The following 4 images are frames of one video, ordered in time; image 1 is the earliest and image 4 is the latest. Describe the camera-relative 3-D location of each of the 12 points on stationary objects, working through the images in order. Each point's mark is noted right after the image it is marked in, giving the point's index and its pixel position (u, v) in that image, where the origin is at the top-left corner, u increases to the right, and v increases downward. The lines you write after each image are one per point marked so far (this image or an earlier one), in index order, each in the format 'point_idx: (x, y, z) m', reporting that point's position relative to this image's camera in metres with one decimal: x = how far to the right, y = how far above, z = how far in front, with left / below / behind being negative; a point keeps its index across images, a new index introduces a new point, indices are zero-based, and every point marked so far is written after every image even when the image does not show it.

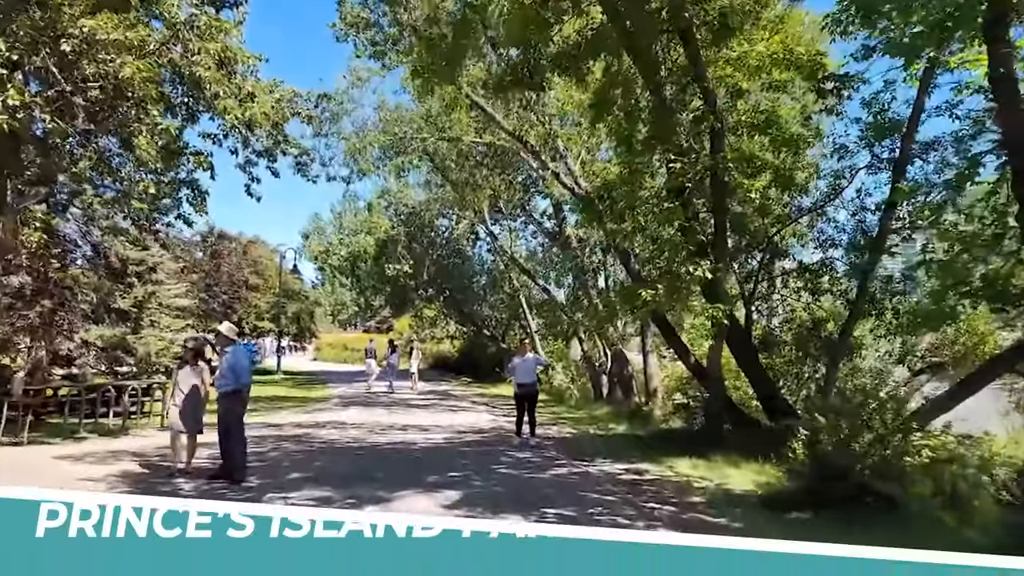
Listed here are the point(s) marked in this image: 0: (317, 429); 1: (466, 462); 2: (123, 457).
0: (-4.6, -3.3, +17.3) m
1: (-0.7, -2.9, +12.1) m
2: (-6.5, -2.8, +12.3) m
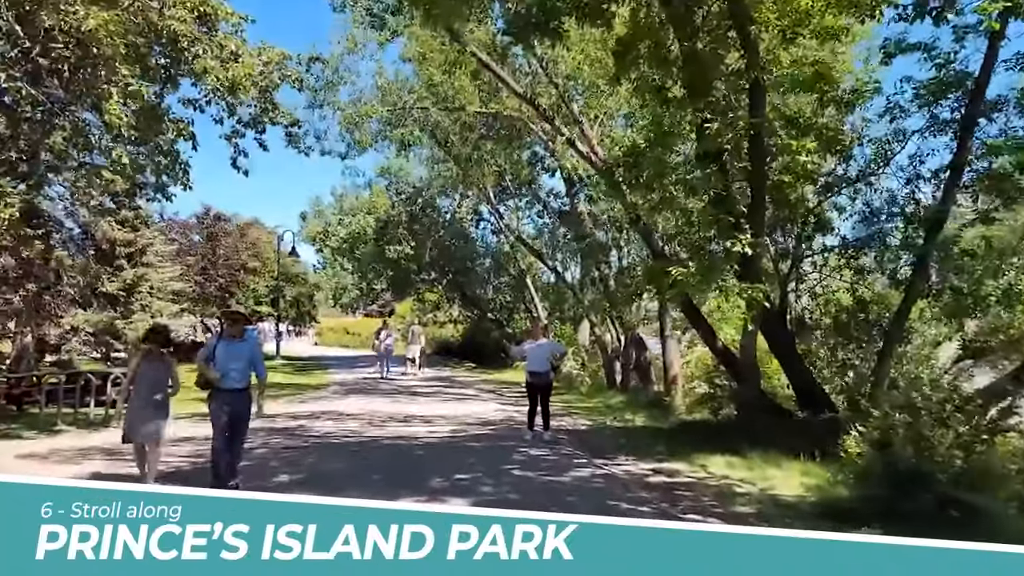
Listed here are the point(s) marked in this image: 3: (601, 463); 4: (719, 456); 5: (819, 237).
0: (-4.4, -2.9, +16.1) m
1: (-0.5, -2.6, +10.8) m
2: (-6.3, -2.5, +11.0) m
3: (+1.3, -2.6, +10.8) m
4: (+3.2, -2.6, +11.4) m
5: (+5.3, +0.9, +12.8) m
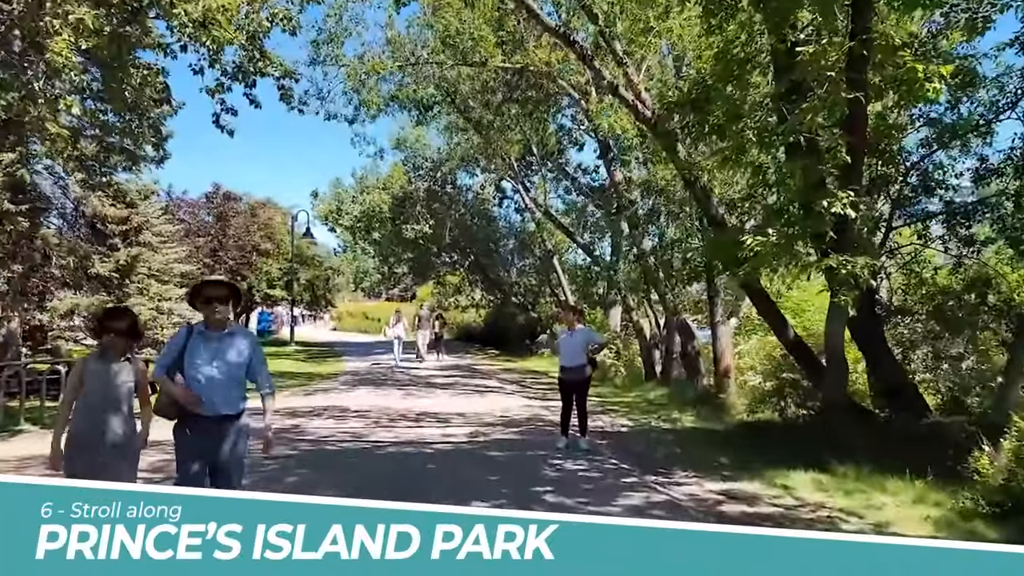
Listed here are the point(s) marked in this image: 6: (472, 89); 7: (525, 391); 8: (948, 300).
0: (-3.8, -2.5, +14.0) m
1: (-0.2, -2.3, +8.7) m
2: (-5.9, -2.2, +9.1) m
3: (+1.7, -2.3, +8.6) m
4: (+3.6, -2.3, +9.2) m
5: (+5.8, +1.2, +10.4) m
6: (-1.1, +5.3, +19.5) m
7: (+0.3, -2.6, +18.7) m
8: (+6.3, -0.1, +10.6) m
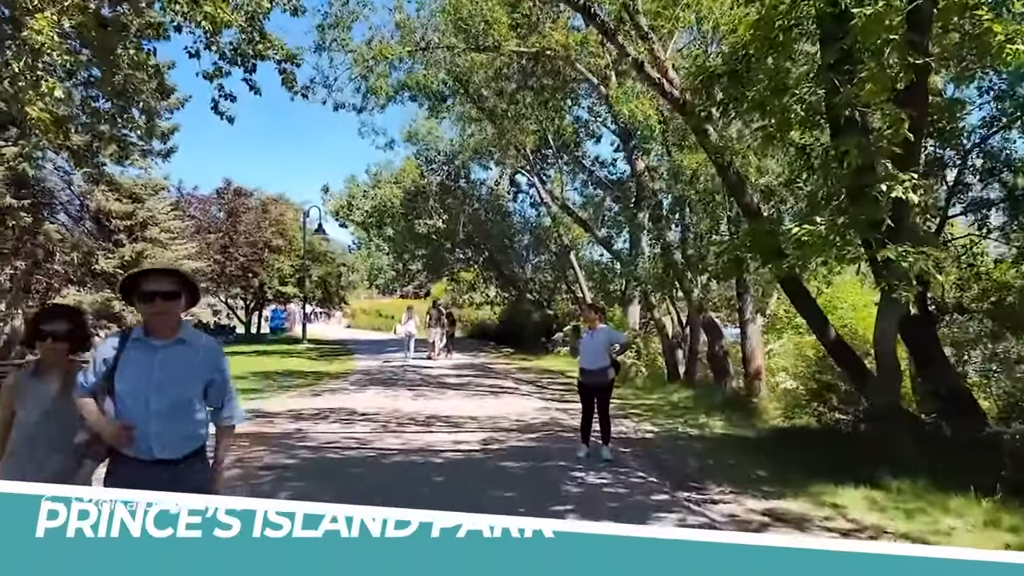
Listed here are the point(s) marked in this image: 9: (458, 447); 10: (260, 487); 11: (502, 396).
0: (-3.6, -2.4, +13.3) m
1: (0.0, -2.2, +7.8) m
2: (-5.7, -2.2, +8.3) m
3: (+1.9, -2.2, +7.7) m
4: (+3.8, -2.2, +8.2) m
5: (+6.0, +1.3, +9.4) m
6: (-0.7, +5.4, +18.7) m
7: (+0.7, -2.5, +17.9) m
8: (+6.5, -0.1, +9.6) m
9: (-0.8, -2.3, +10.8) m
10: (-2.8, -2.2, +8.2) m
11: (-0.2, -2.5, +17.1) m
